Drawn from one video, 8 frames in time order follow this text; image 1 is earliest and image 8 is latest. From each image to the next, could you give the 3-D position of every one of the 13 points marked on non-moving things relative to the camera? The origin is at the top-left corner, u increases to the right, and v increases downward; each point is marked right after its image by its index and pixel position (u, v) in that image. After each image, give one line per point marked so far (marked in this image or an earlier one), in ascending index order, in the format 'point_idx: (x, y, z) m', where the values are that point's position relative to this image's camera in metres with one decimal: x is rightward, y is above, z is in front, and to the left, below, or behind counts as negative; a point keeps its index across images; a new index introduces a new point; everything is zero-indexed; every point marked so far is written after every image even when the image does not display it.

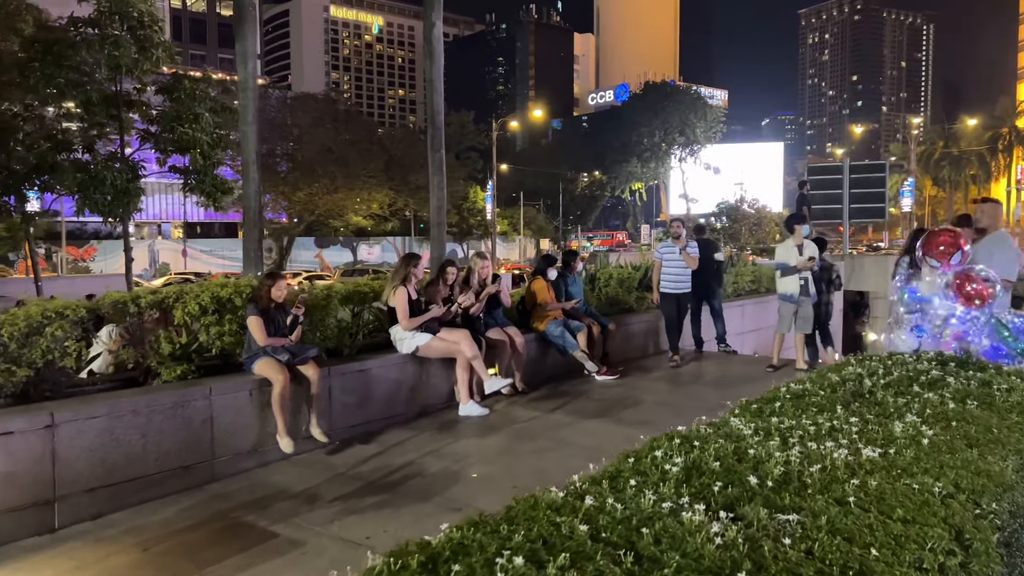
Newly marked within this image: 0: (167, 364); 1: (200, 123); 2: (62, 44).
0: (-2.5, -0.6, +5.5) m
1: (-6.2, +3.3, +15.0) m
2: (-8.4, +4.6, +14.1) m
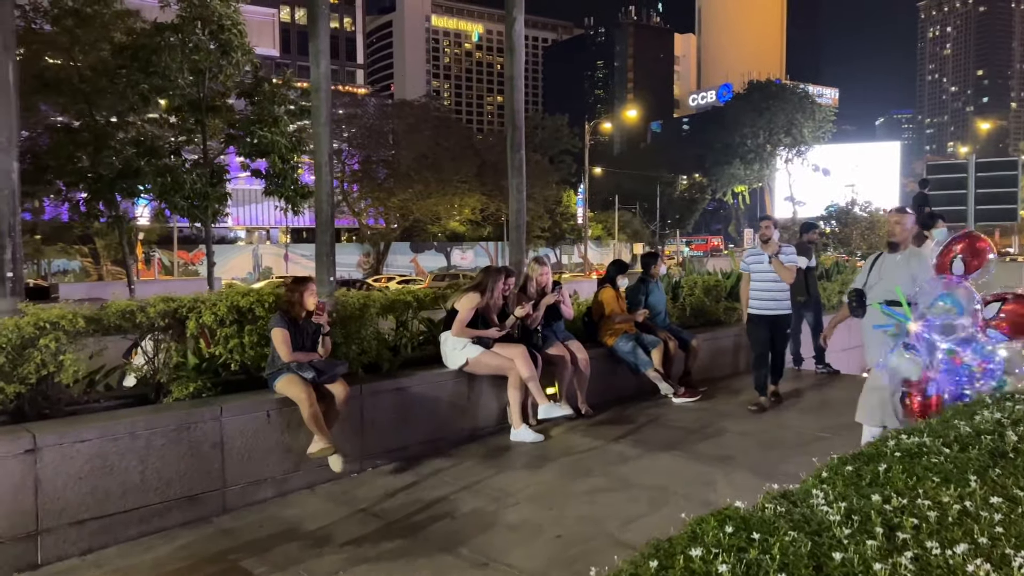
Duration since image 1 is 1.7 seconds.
0: (-2.2, -0.6, +5.0) m
1: (-4.6, +3.2, +14.9) m
2: (-6.9, +4.6, +14.3) m
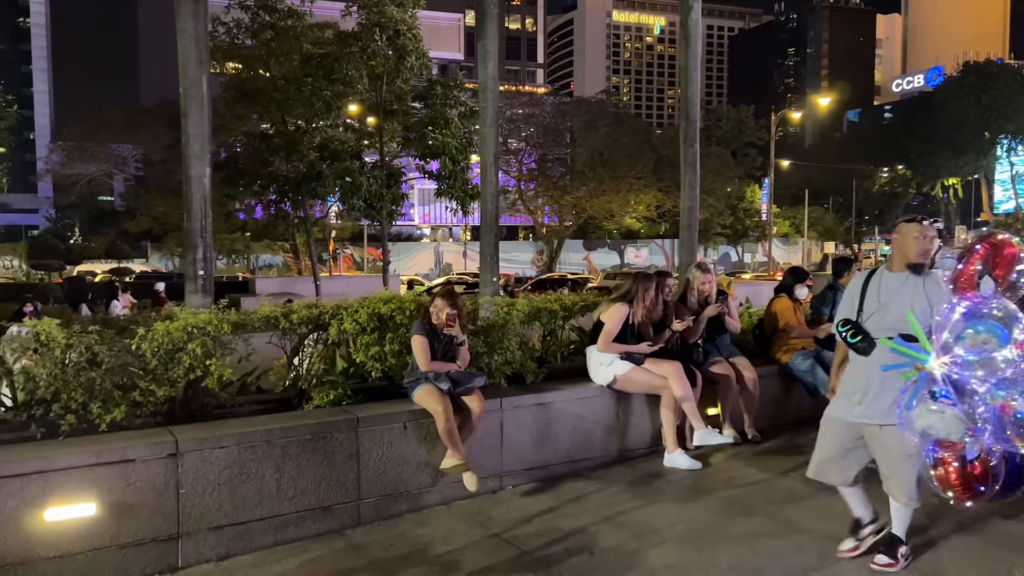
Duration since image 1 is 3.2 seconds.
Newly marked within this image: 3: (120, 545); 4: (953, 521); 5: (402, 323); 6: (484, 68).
0: (-1.3, -0.7, +5.0) m
1: (-1.2, +3.2, +15.1) m
2: (-3.6, +4.6, +15.1) m
3: (-2.1, -1.4, +4.0) m
4: (+2.7, -1.5, +4.6) m
5: (-0.8, -0.2, +5.2) m
6: (-0.4, +3.3, +11.1) m
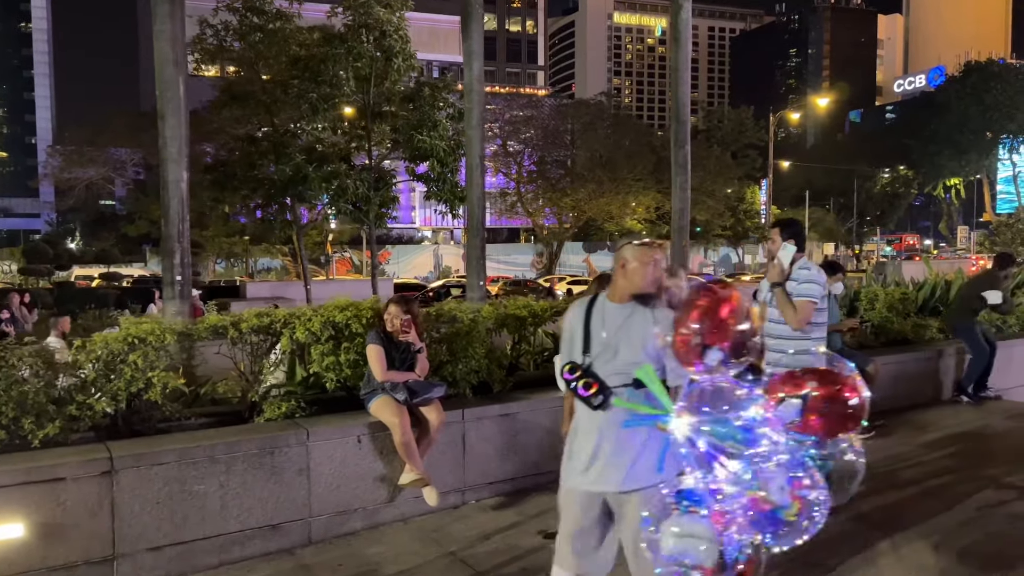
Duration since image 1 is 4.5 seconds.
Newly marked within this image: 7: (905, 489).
0: (-1.5, -0.7, +4.8) m
1: (-1.5, +3.1, +14.9) m
2: (-3.9, +4.5, +14.9) m
3: (-2.4, -1.4, +3.8) m
4: (+2.4, -1.5, +4.4) m
5: (-1.0, -0.3, +5.0) m
6: (-0.6, +3.2, +11.0) m
7: (+2.7, -1.4, +5.3) m
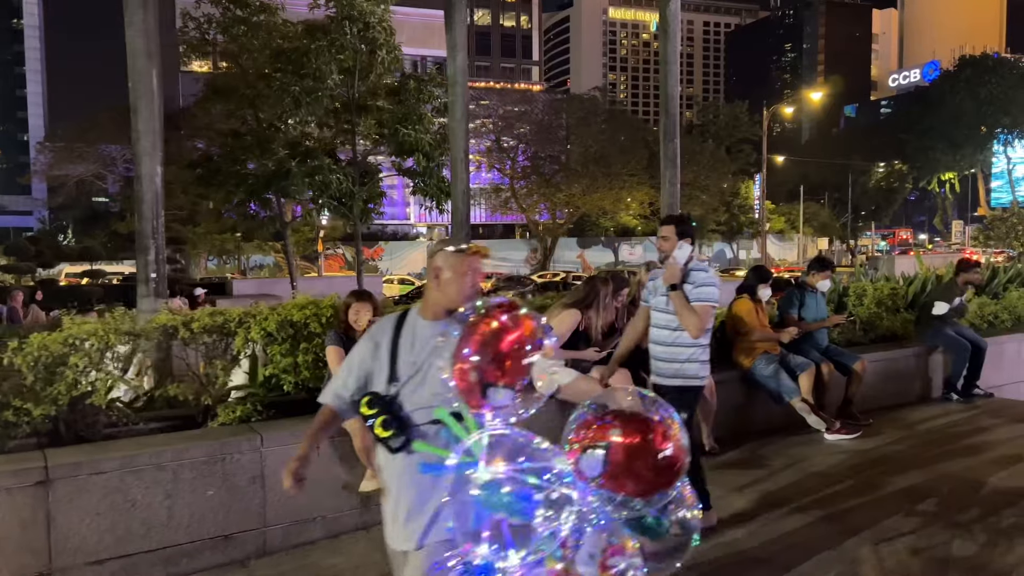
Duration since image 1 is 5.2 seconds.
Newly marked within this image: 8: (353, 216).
0: (-1.7, -0.7, +4.5) m
1: (-1.7, +3.2, +14.7) m
2: (-4.1, +4.6, +14.6) m
3: (-2.6, -1.4, +3.6) m
4: (+2.2, -1.5, +4.2) m
5: (-1.2, -0.3, +4.7) m
6: (-0.9, +3.3, +10.7) m
7: (+2.5, -1.4, +5.1) m
8: (-3.3, +1.4, +15.3) m
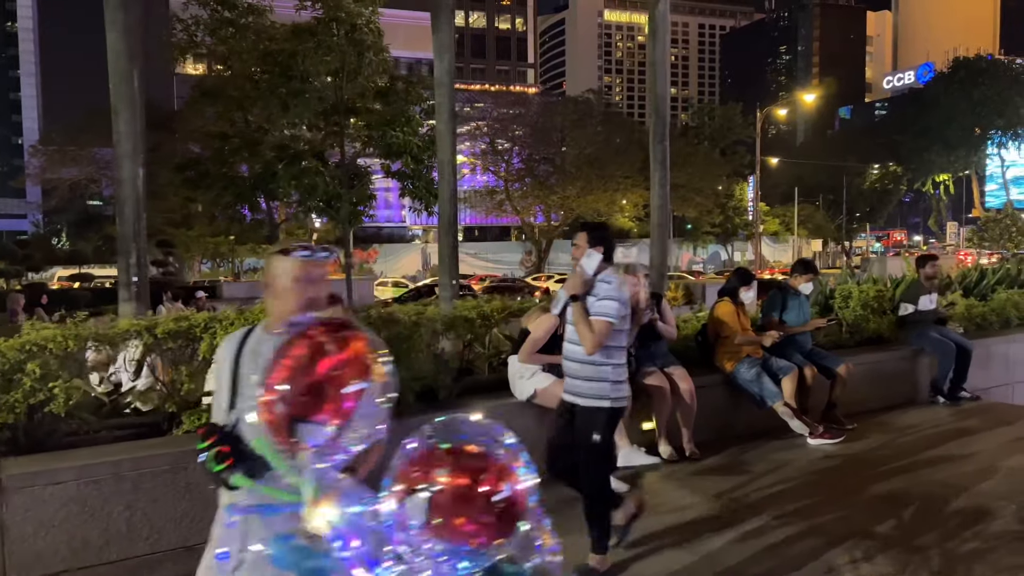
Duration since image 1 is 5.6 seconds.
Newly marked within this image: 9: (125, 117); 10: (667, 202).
0: (-1.9, -0.7, +4.4) m
1: (-2.0, +3.2, +14.6) m
2: (-4.4, +4.5, +14.6) m
3: (-2.7, -1.5, +3.5) m
4: (+2.1, -1.5, +4.1) m
5: (-1.4, -0.3, +4.6) m
6: (-1.1, +3.2, +10.6) m
7: (+2.4, -1.4, +5.0) m
8: (-3.5, +1.4, +15.2) m
9: (-4.0, +1.7, +7.7) m
10: (+2.4, +1.4, +12.1) m
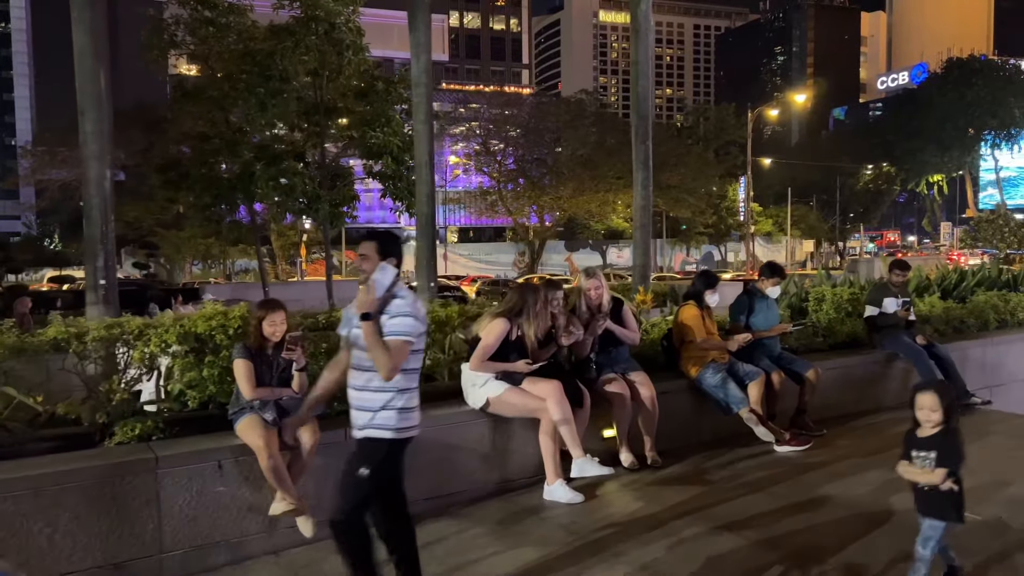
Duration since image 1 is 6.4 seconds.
0: (-2.2, -0.8, +4.3) m
1: (-2.3, +3.1, +14.4) m
2: (-4.7, +4.5, +14.4) m
3: (-3.0, -1.5, +3.3) m
4: (+1.8, -1.5, +3.9) m
5: (-1.7, -0.3, +4.5) m
6: (-1.4, +3.2, +10.5) m
7: (+2.1, -1.4, +4.9) m
8: (-3.8, +1.3, +15.0) m
9: (-4.3, +1.7, +7.5) m
10: (+2.1, +1.3, +12.0) m
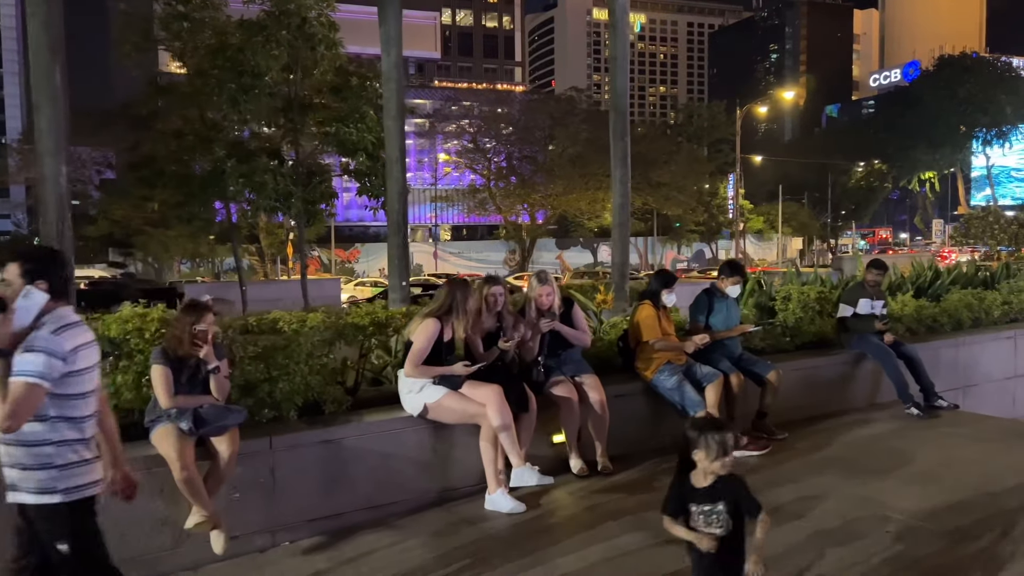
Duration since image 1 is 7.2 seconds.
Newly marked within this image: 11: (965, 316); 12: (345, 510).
0: (-2.6, -0.8, +4.0) m
1: (-2.8, +3.1, +14.2) m
2: (-5.2, +4.5, +14.1) m
3: (-3.4, -1.5, +3.1) m
4: (+1.4, -1.5, +3.7) m
5: (-2.1, -0.3, +4.3) m
6: (-1.9, +3.2, +10.2) m
7: (+1.7, -1.4, +4.7) m
8: (-4.3, +1.3, +14.8) m
9: (-4.7, +1.7, +7.2) m
10: (+1.6, +1.4, +11.8) m
11: (+5.2, -0.3, +8.6) m
12: (-1.0, -1.4, +4.7) m
